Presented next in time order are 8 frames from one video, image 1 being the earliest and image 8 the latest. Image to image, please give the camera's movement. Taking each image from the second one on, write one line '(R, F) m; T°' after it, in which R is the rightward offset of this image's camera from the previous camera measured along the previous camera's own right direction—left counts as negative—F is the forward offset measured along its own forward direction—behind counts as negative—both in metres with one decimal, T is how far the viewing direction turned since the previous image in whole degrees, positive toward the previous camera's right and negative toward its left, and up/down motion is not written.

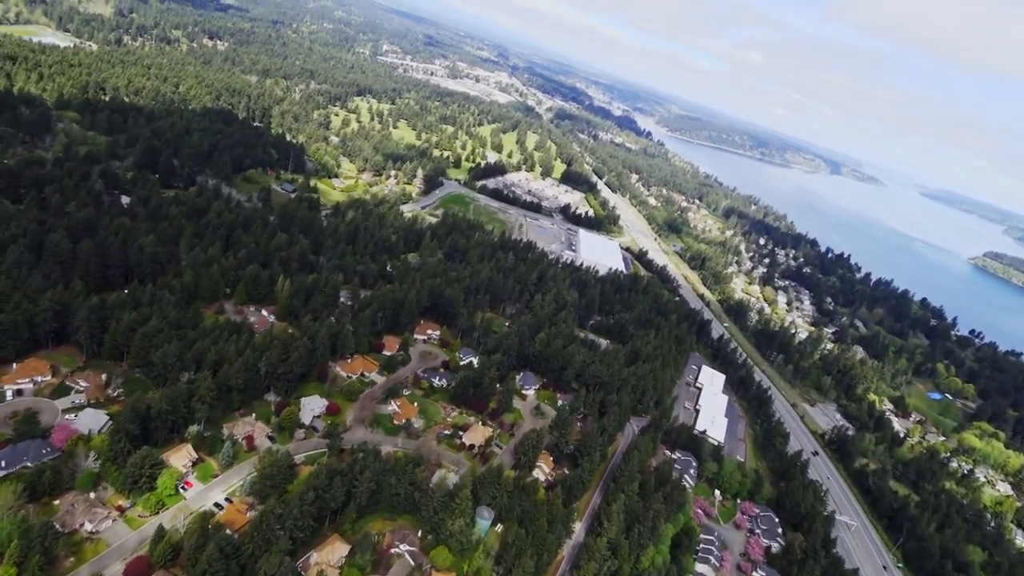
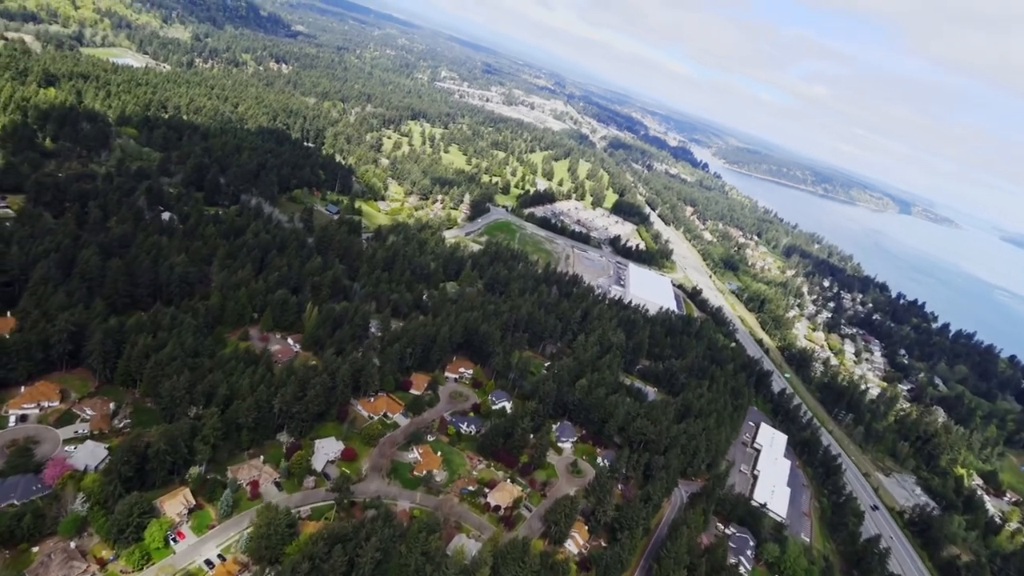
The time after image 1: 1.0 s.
(+0.5, +5.7) m; -5°
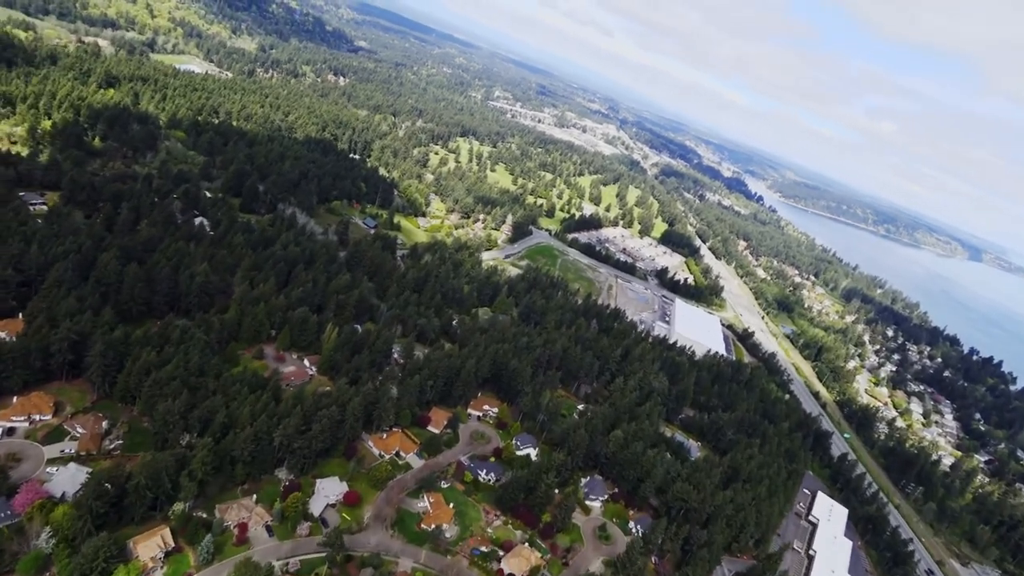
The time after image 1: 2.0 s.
(+0.5, +5.7) m; -4°
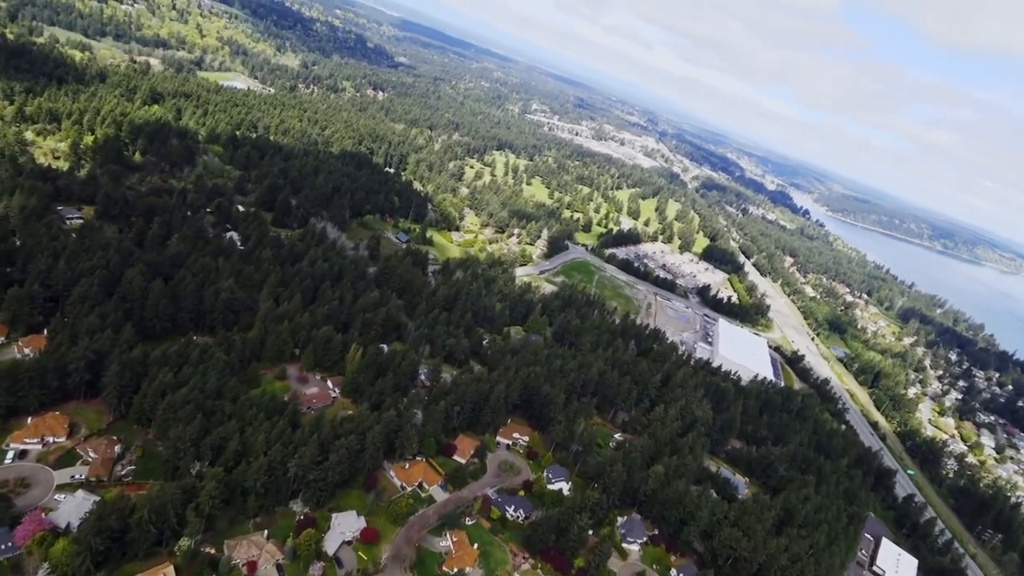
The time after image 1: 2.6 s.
(+0.3, +3.7) m; -4°
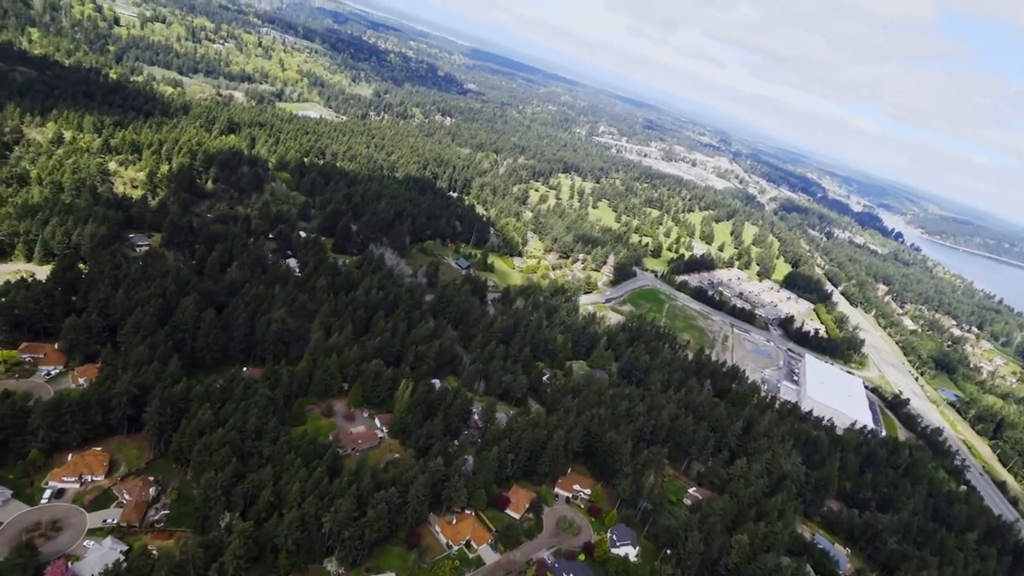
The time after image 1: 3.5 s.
(+0.4, +5.1) m; -7°
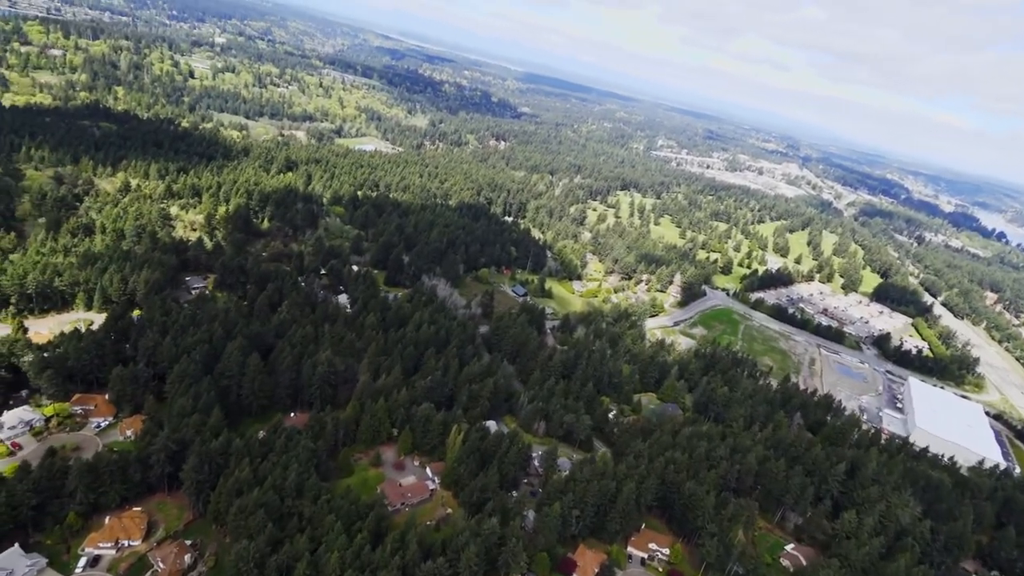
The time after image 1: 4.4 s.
(+0.5, +5.1) m; -6°
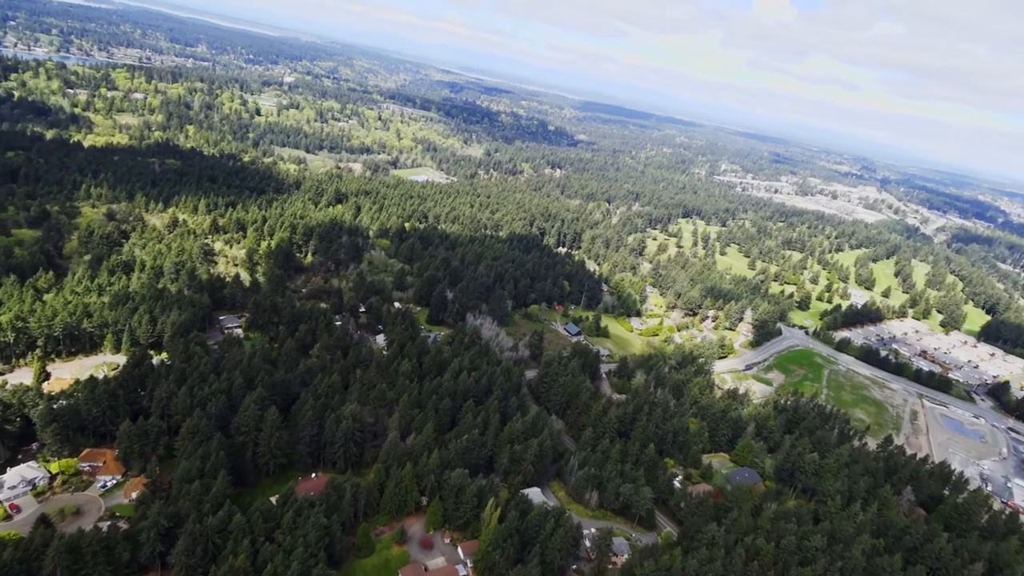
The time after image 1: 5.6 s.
(+0.9, +7.2) m; -6°
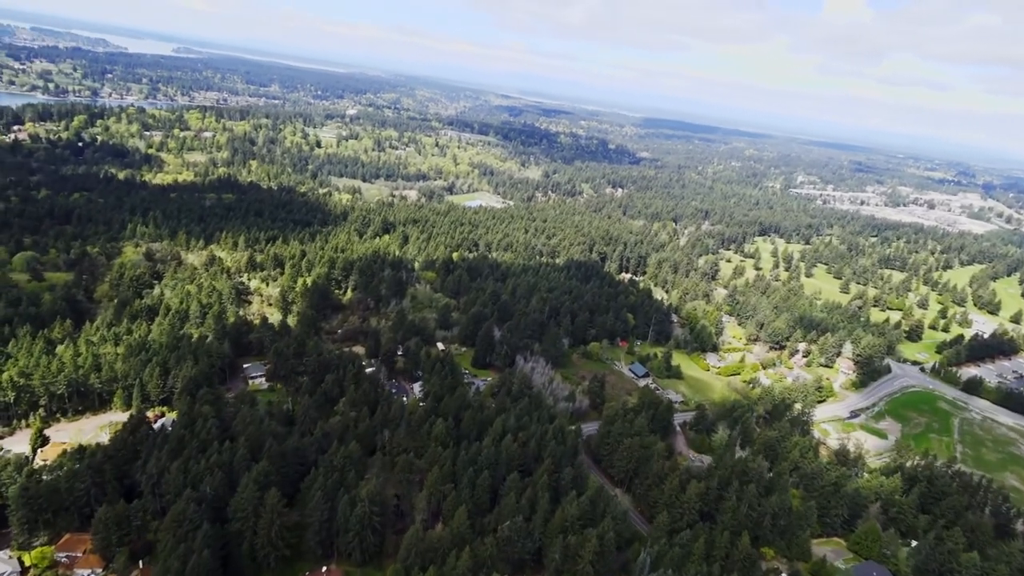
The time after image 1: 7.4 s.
(+1.1, +10.0) m; -7°
